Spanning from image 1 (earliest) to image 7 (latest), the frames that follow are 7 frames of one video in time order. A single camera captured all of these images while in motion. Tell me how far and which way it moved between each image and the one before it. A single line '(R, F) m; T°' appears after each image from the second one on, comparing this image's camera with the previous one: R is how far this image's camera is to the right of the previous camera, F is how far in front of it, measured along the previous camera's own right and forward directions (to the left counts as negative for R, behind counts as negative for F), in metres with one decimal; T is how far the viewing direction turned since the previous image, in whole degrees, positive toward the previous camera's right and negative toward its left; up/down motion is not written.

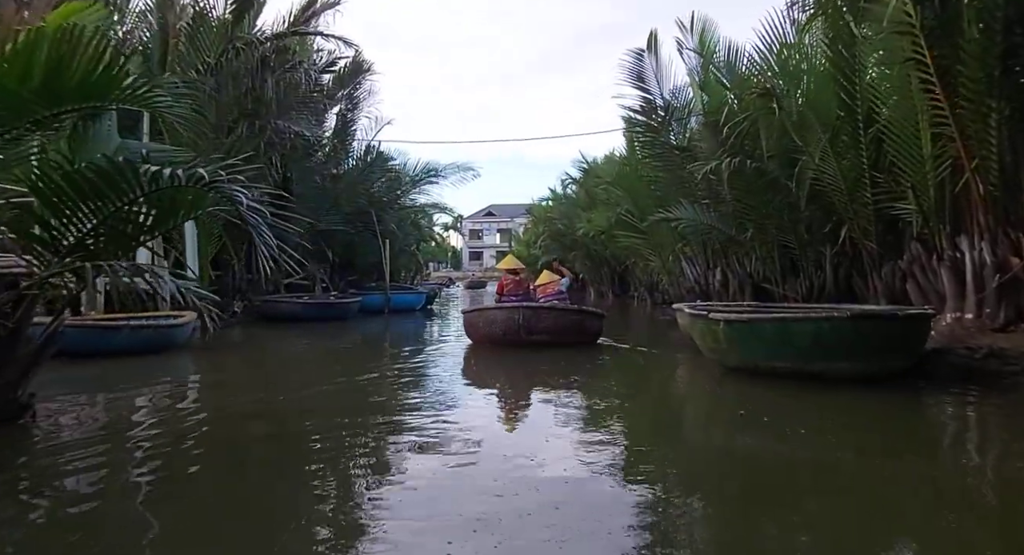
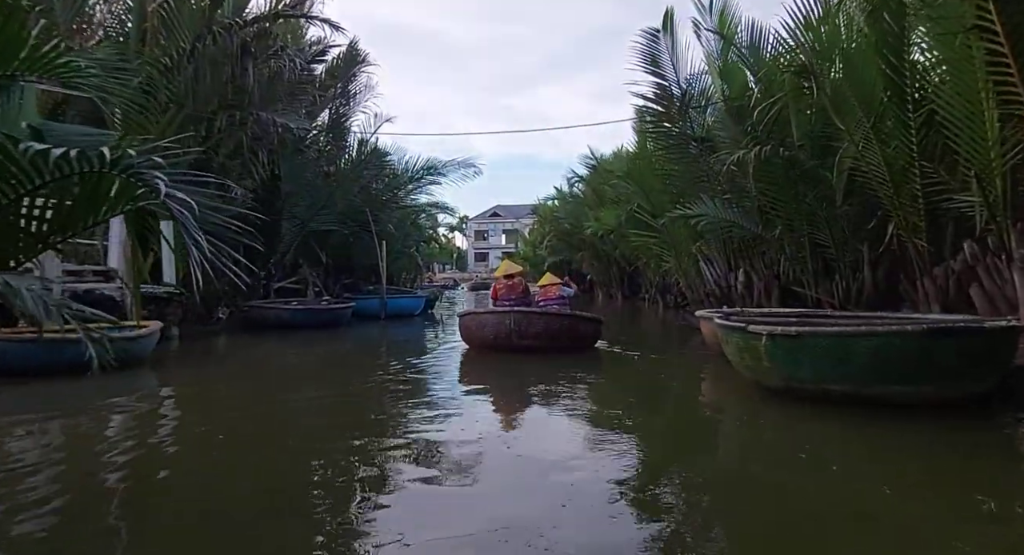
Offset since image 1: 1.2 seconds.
(0.0, +0.9) m; -1°
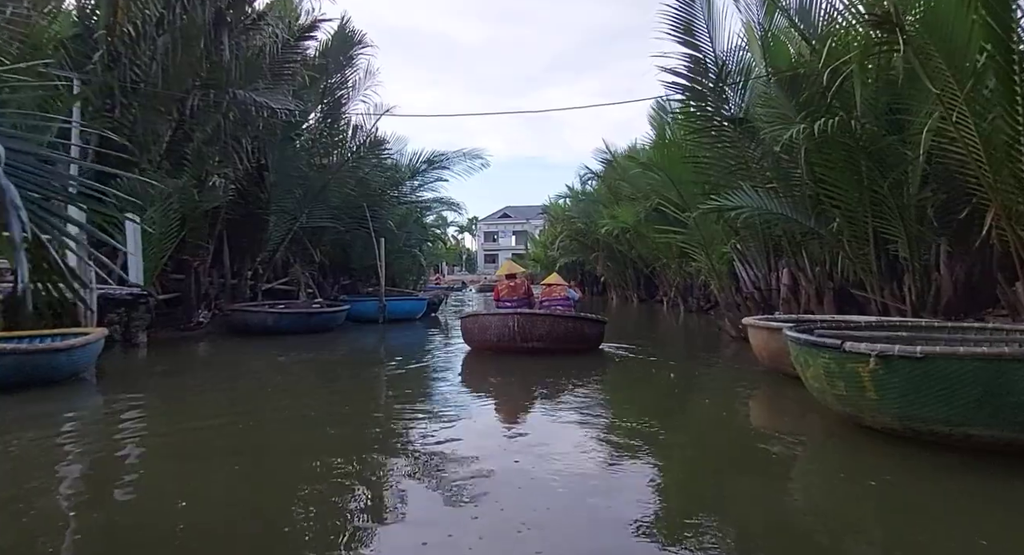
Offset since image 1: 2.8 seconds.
(0.0, +1.2) m; -1°
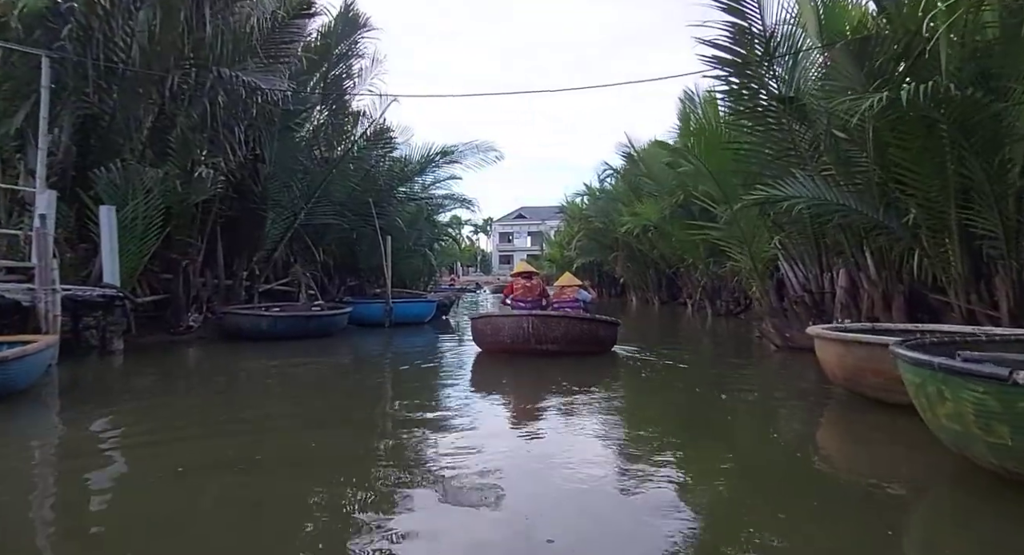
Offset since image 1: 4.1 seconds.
(0.0, +1.0) m; -1°
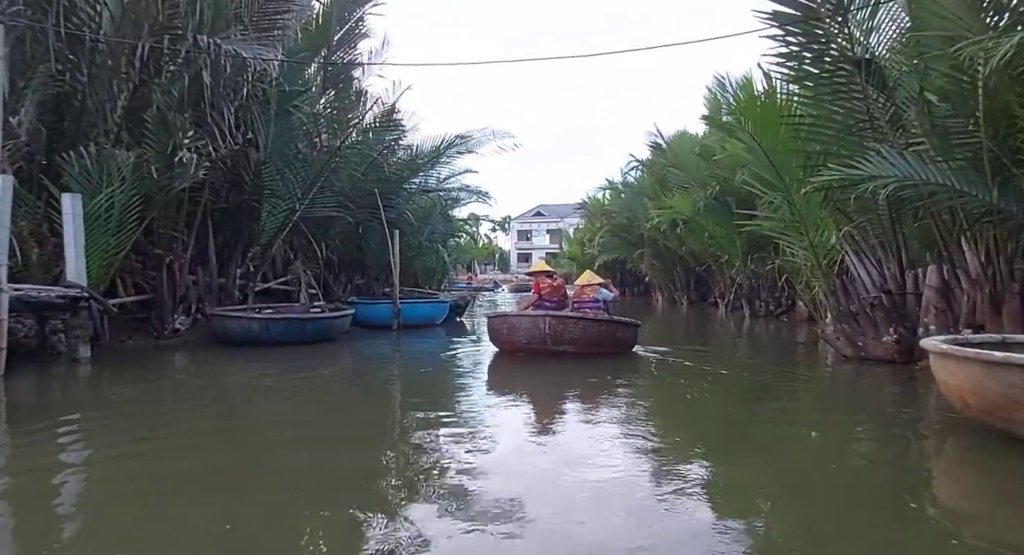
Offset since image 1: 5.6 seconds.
(0.0, +1.1) m; -2°
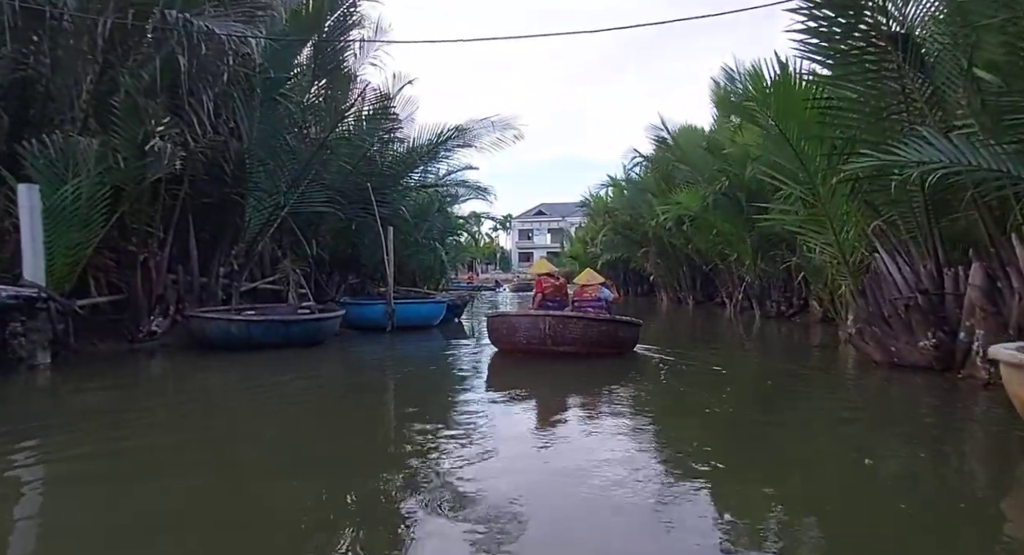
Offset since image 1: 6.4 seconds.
(0.0, +0.6) m; 0°
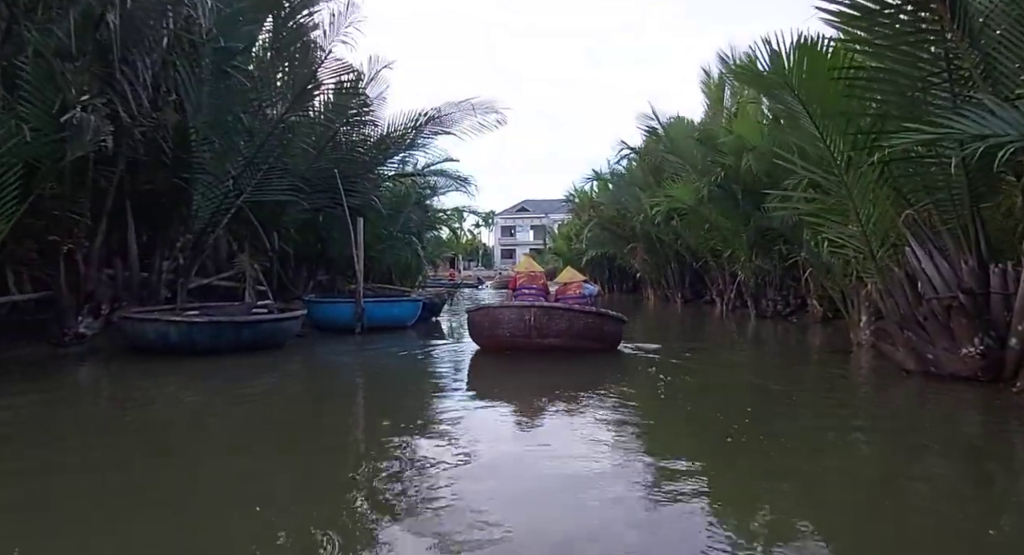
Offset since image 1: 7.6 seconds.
(0.0, +0.9) m; +2°
